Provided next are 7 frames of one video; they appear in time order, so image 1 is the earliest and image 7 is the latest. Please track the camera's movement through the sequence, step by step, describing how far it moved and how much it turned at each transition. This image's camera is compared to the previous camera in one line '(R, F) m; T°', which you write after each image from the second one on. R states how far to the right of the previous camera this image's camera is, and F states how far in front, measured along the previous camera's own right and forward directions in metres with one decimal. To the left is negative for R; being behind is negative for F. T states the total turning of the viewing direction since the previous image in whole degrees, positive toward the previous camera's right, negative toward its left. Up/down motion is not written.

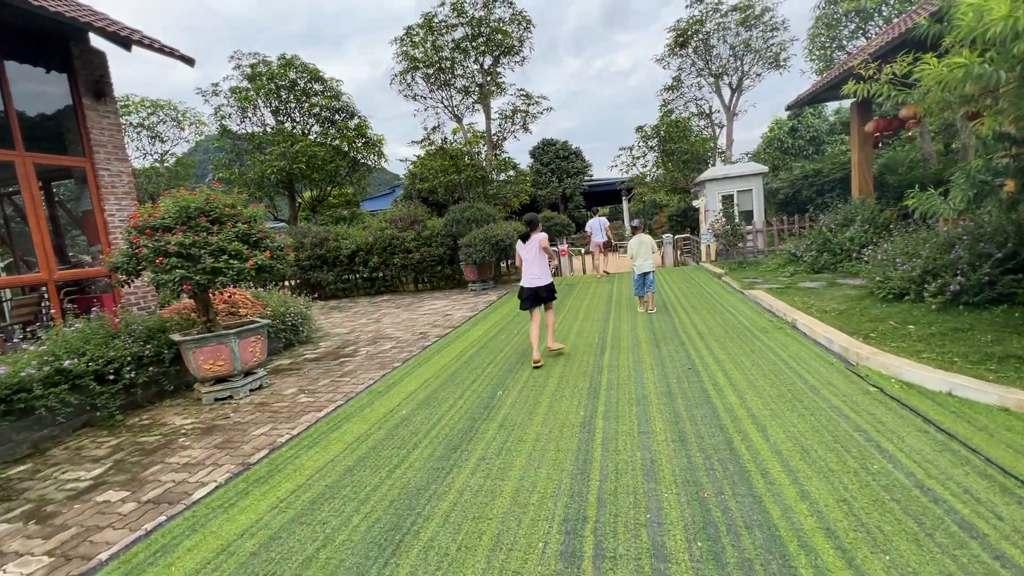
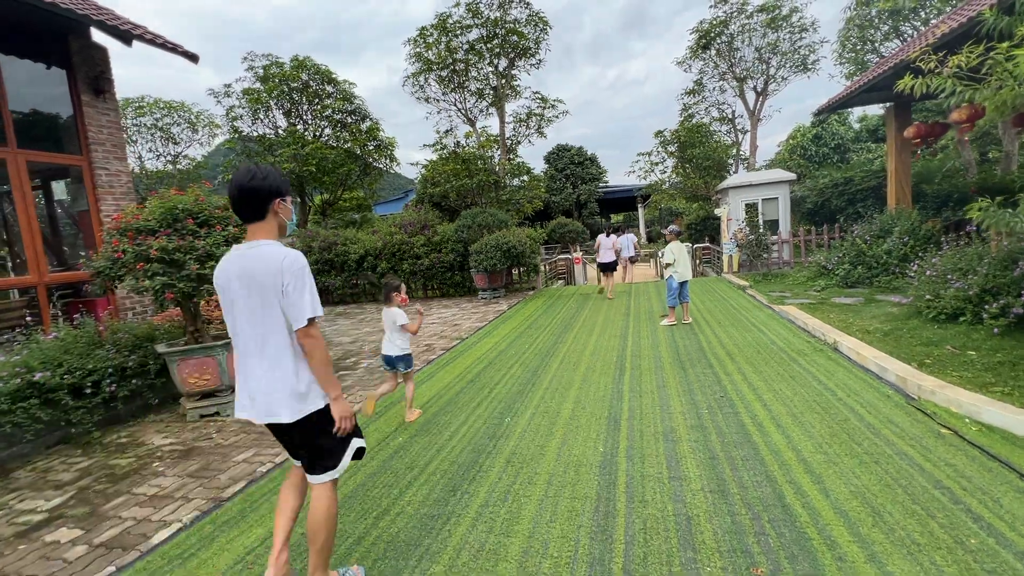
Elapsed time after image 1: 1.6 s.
(0.0, +0.4) m; -1°
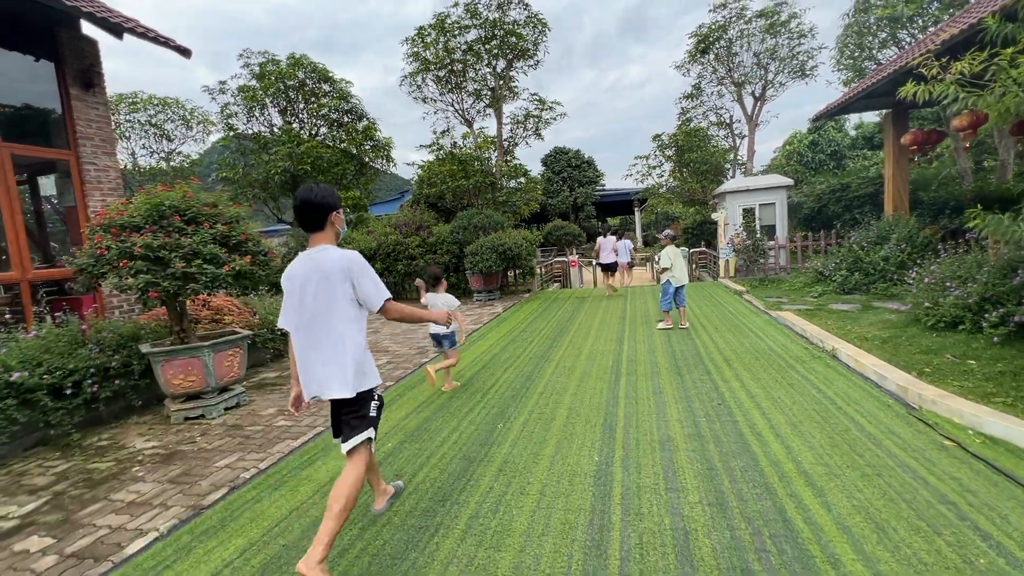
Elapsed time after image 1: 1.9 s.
(0.0, +0.1) m; +1°
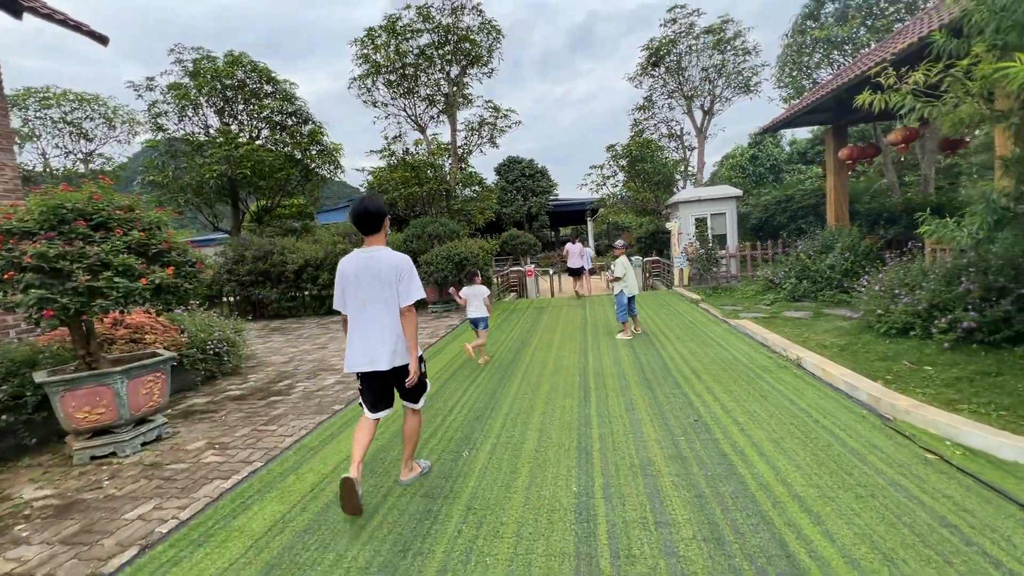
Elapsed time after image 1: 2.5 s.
(-0.1, +0.3) m; +6°
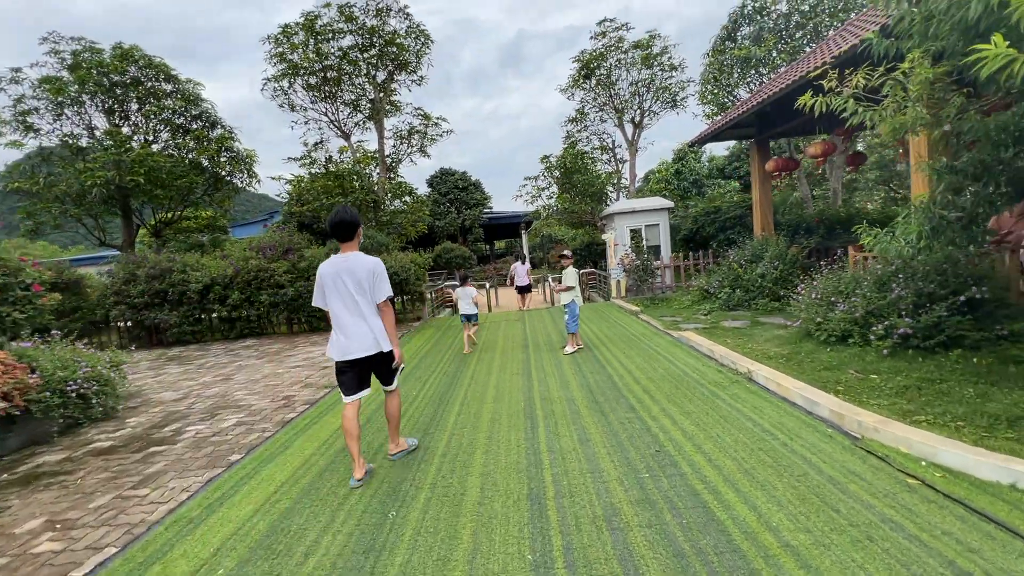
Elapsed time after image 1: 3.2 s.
(0.0, +0.5) m; +8°
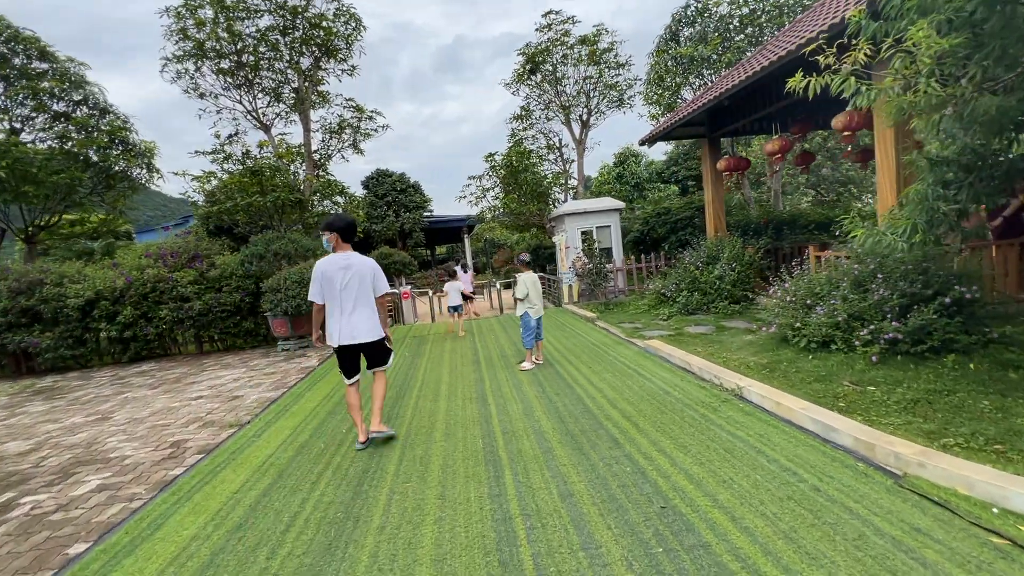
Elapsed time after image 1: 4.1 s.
(-0.1, +0.8) m; +7°
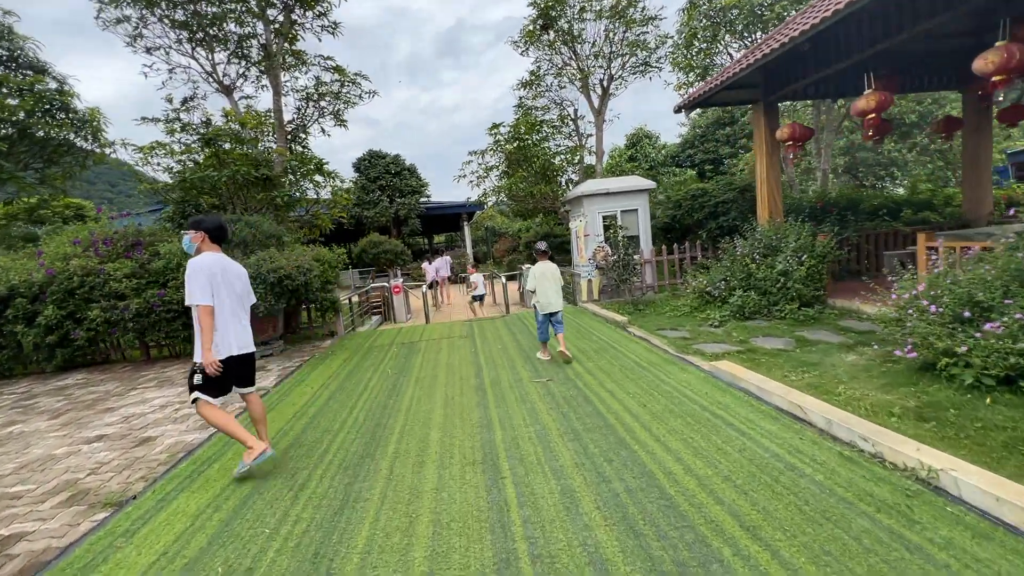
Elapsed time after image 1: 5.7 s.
(-0.2, +1.6) m; 0°
